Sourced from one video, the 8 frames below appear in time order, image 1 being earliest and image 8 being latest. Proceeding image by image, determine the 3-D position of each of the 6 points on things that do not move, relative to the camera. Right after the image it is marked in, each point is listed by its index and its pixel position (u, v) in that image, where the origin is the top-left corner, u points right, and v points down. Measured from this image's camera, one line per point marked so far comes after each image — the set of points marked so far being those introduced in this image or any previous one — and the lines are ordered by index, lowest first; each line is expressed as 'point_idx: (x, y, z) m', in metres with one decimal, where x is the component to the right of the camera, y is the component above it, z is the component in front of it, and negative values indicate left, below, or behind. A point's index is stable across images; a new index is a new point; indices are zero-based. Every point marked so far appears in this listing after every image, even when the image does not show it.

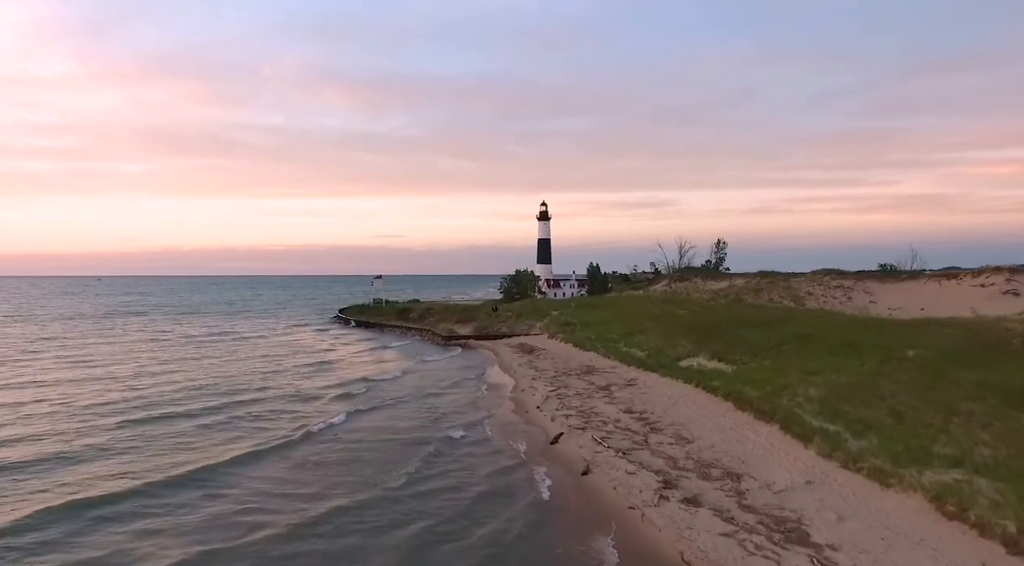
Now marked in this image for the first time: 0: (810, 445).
0: (+8.3, -4.5, +19.9) m
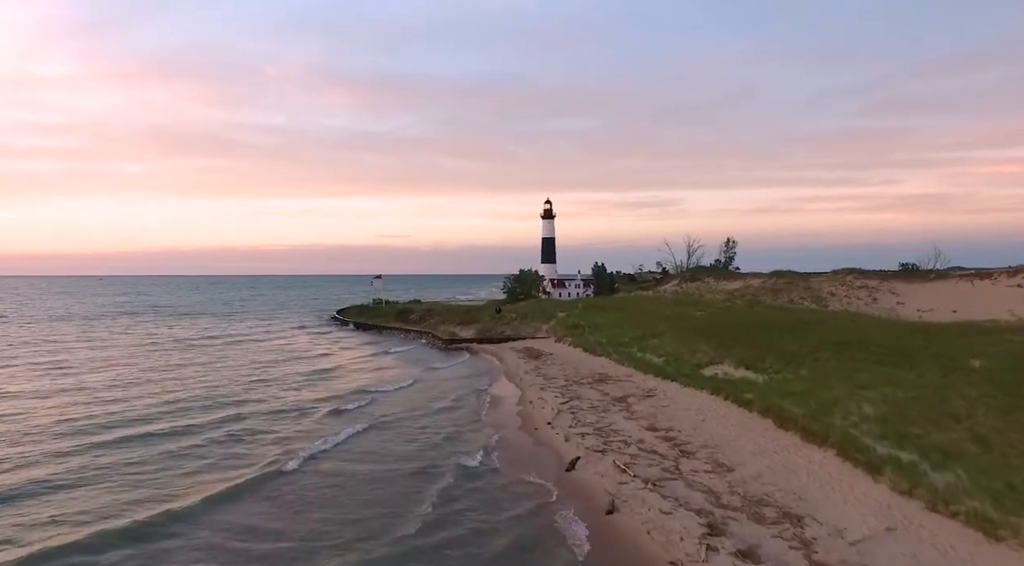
0: (+8.6, -4.5, +16.7) m
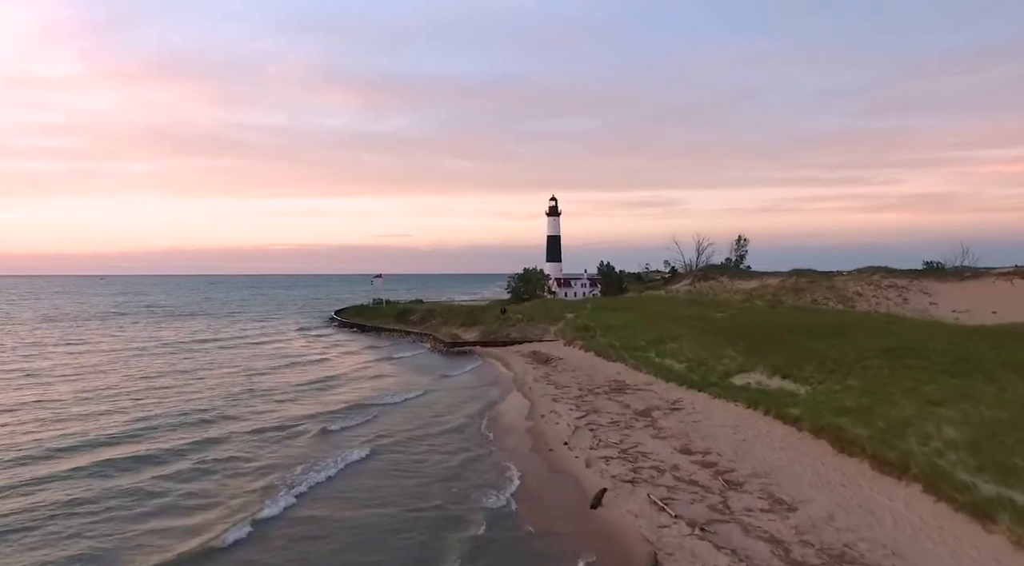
0: (+8.9, -4.5, +13.3) m
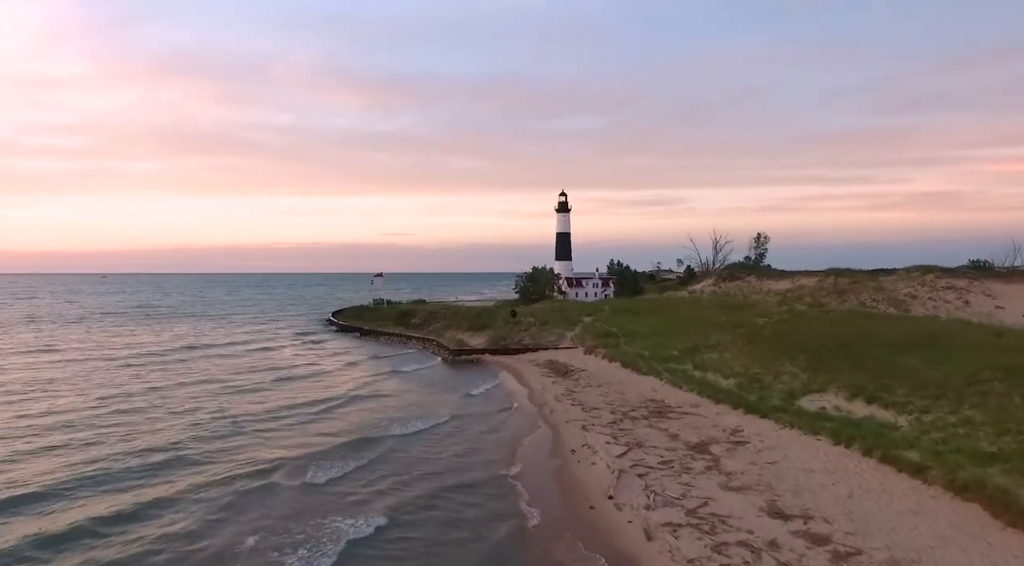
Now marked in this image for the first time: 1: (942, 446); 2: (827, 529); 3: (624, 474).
0: (+9.5, -4.6, +7.8) m
1: (+10.6, -4.0, +17.6) m
2: (+6.3, -4.9, +14.4) m
3: (+2.9, -5.0, +18.9) m
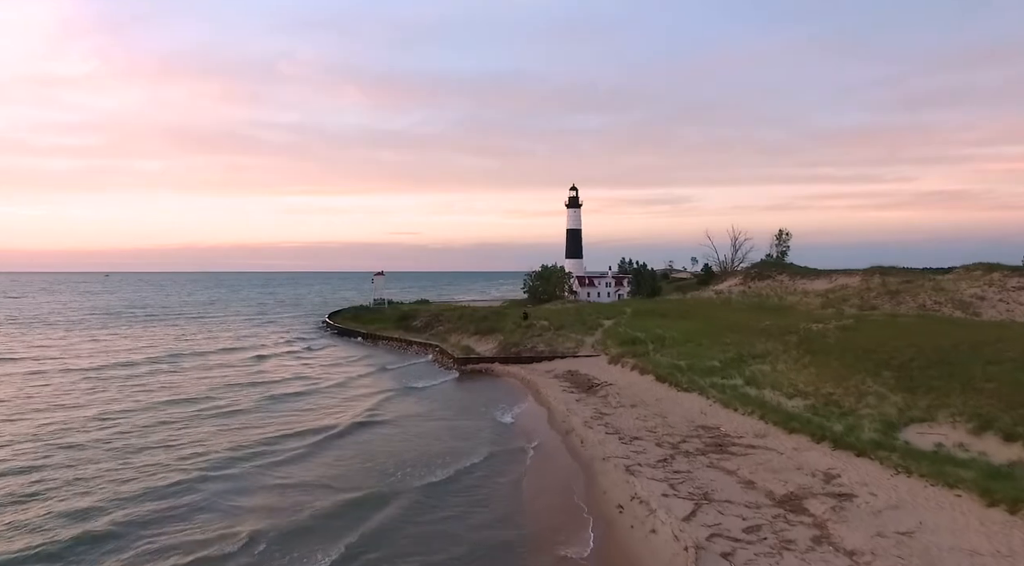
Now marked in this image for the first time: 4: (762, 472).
0: (+10.0, -4.6, +2.2) m
1: (+11.1, -4.0, +12.0) m
2: (+6.9, -5.0, +8.8) m
3: (+3.5, -5.0, +13.4) m
4: (+6.5, -4.9, +18.8) m
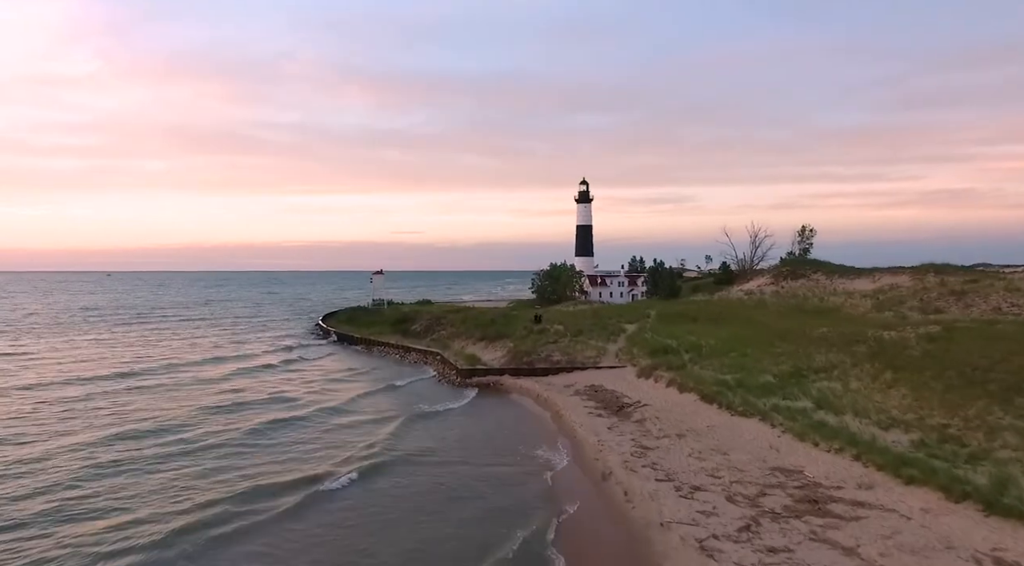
0: (+10.4, -4.6, -3.4) m
1: (+11.6, -4.0, +6.4) m
2: (+7.3, -5.0, +3.2) m
3: (+4.0, -5.0, +7.8) m
4: (+7.0, -4.9, +13.1) m
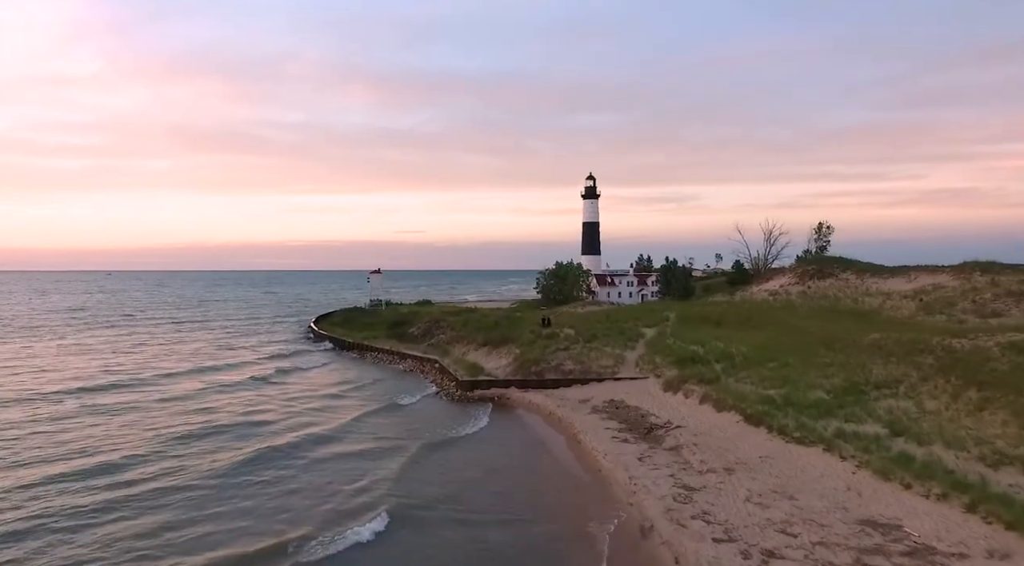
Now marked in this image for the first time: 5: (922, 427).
0: (+10.6, -4.6, -7.6) m
1: (+11.8, -4.0, +2.2) m
2: (+7.6, -5.0, -1.0) m
3: (+4.2, -5.0, +3.6) m
4: (+7.3, -4.9, +9.0) m
5: (+11.2, -3.9, +19.7) m
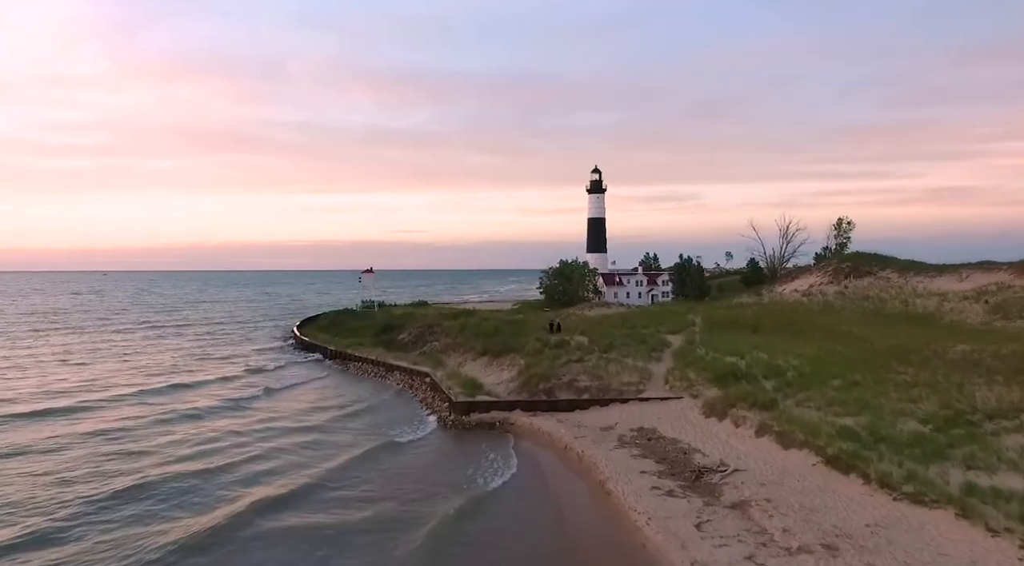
0: (+10.8, -4.6, -13.1) m
1: (+12.0, -4.0, -3.3) m
2: (+7.8, -5.0, -6.5) m
3: (+4.4, -5.0, -1.9) m
4: (+7.5, -4.9, +3.5) m
5: (+11.4, -3.9, +14.2) m
